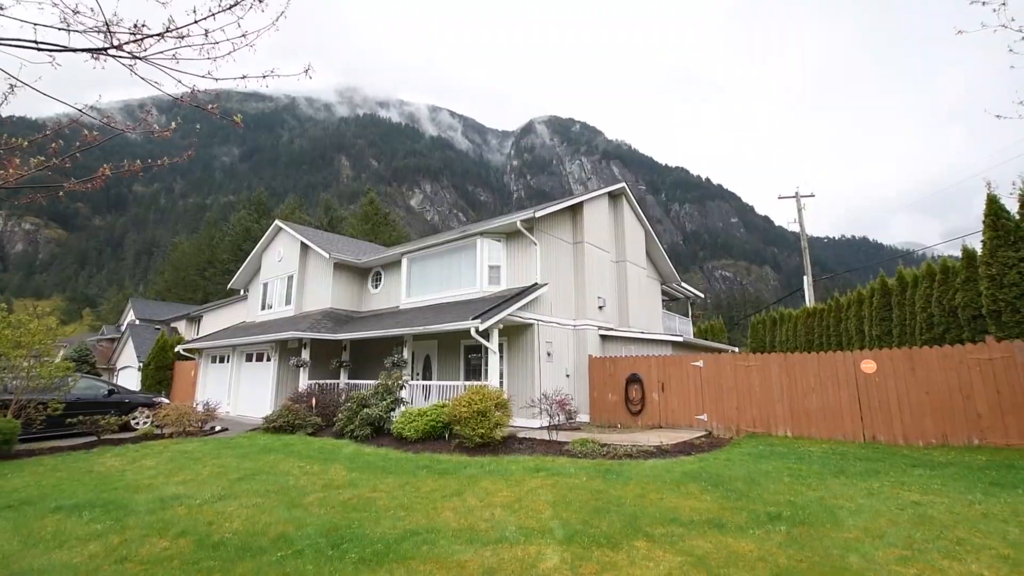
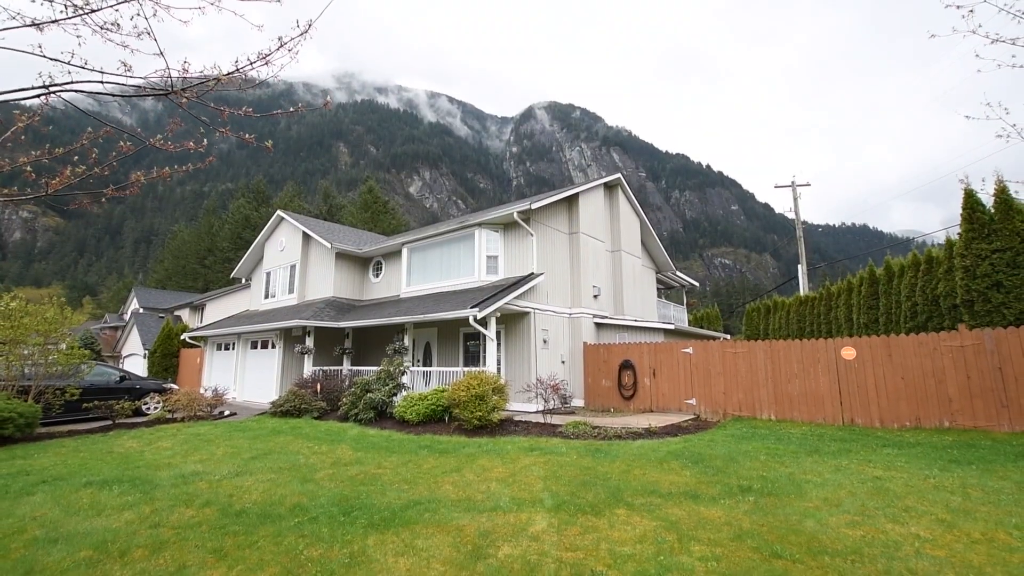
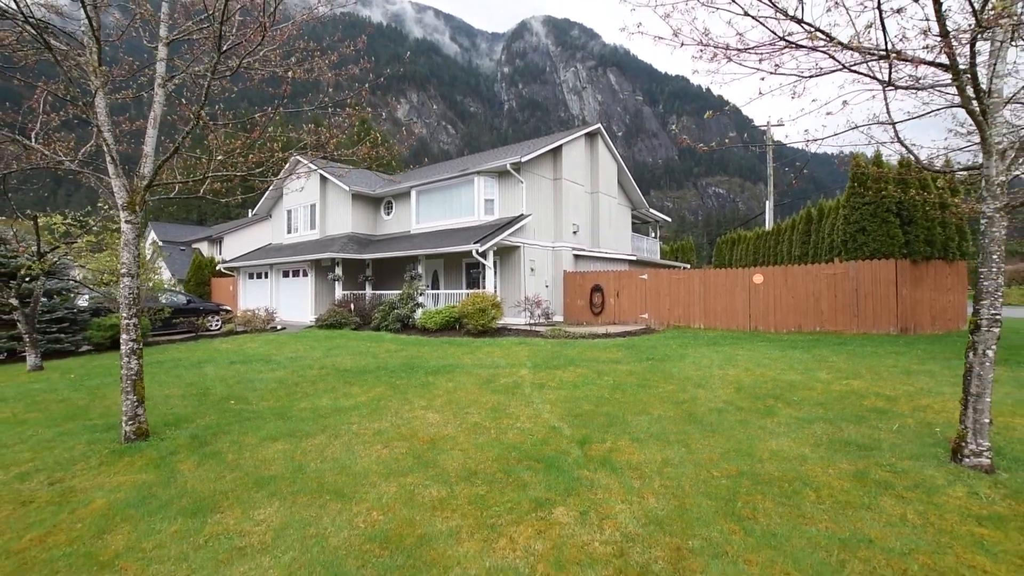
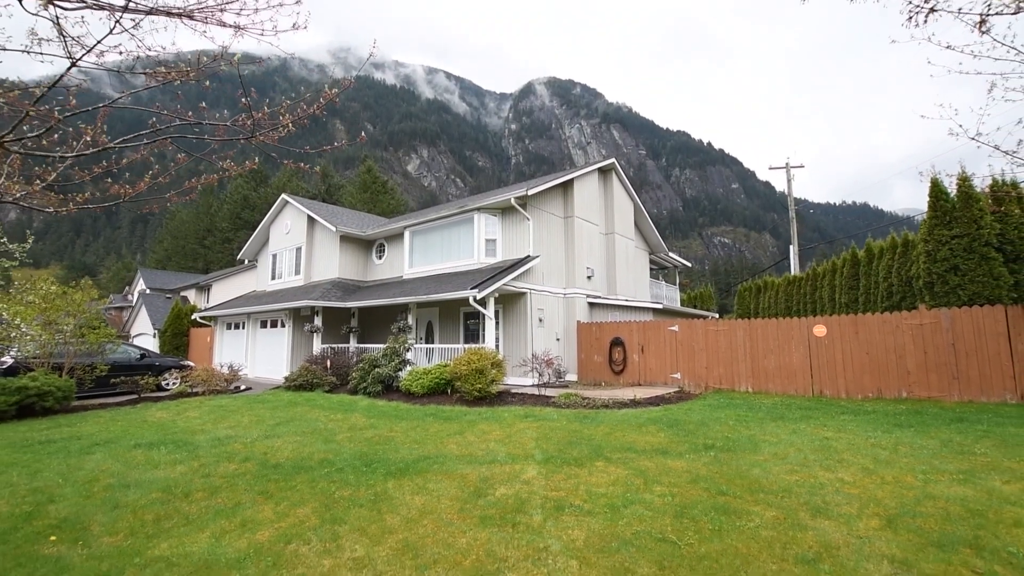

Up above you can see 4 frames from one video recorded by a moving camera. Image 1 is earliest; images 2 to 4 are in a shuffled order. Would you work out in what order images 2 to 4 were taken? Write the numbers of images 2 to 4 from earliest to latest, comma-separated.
2, 4, 3
